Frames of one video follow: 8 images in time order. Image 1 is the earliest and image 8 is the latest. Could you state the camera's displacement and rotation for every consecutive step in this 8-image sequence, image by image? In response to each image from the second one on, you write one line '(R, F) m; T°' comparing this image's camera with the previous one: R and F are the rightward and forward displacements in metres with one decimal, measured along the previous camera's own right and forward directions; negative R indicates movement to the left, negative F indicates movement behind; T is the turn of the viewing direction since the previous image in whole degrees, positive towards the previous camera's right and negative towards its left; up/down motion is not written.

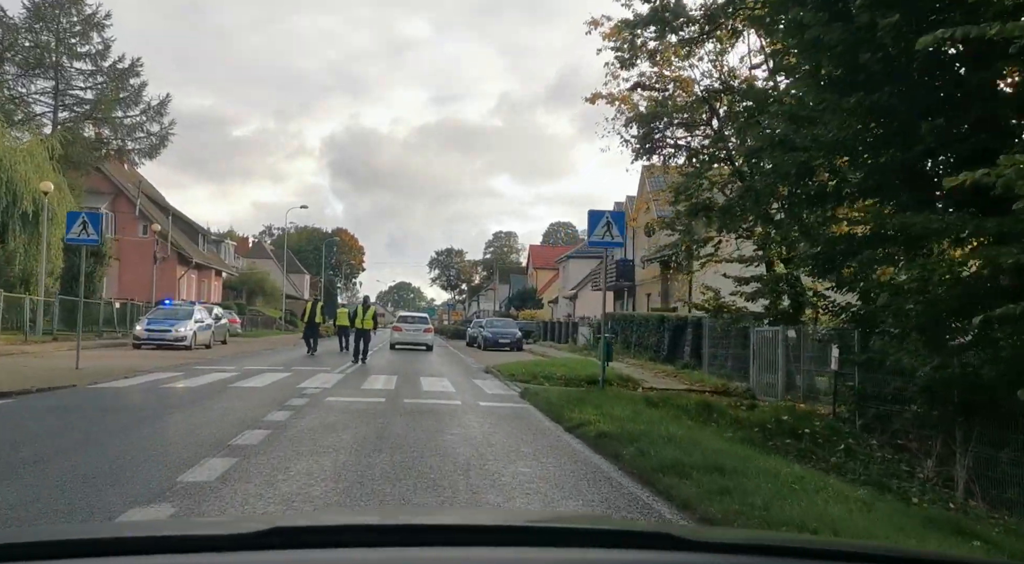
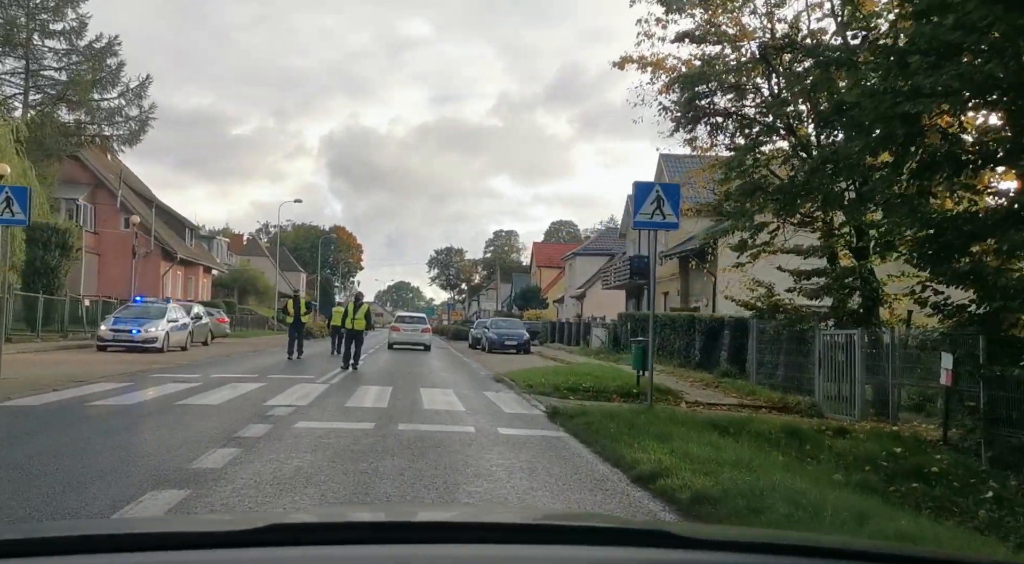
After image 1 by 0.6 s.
(-0.4, +2.7) m; 0°
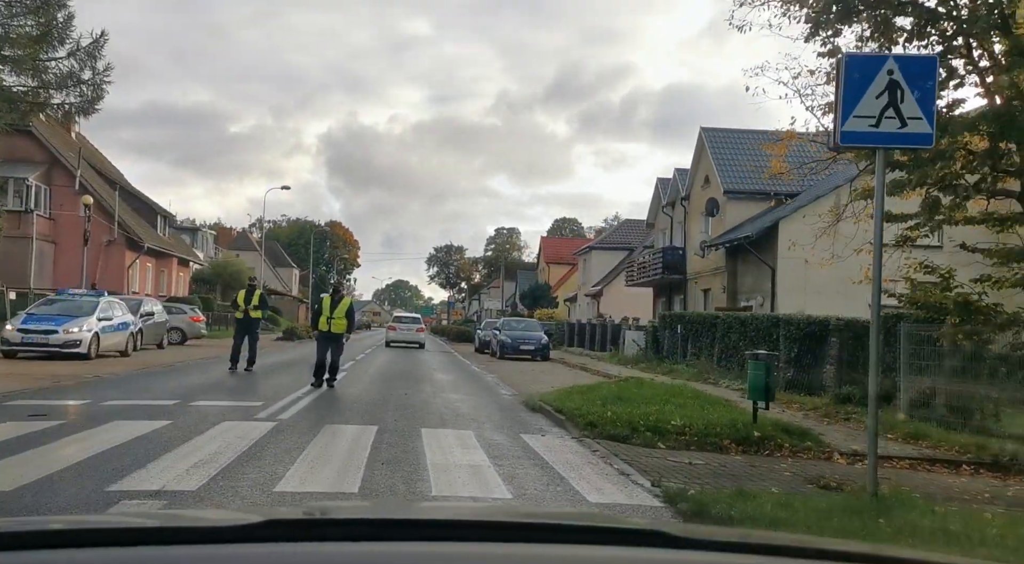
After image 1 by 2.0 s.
(-0.7, +5.1) m; 0°
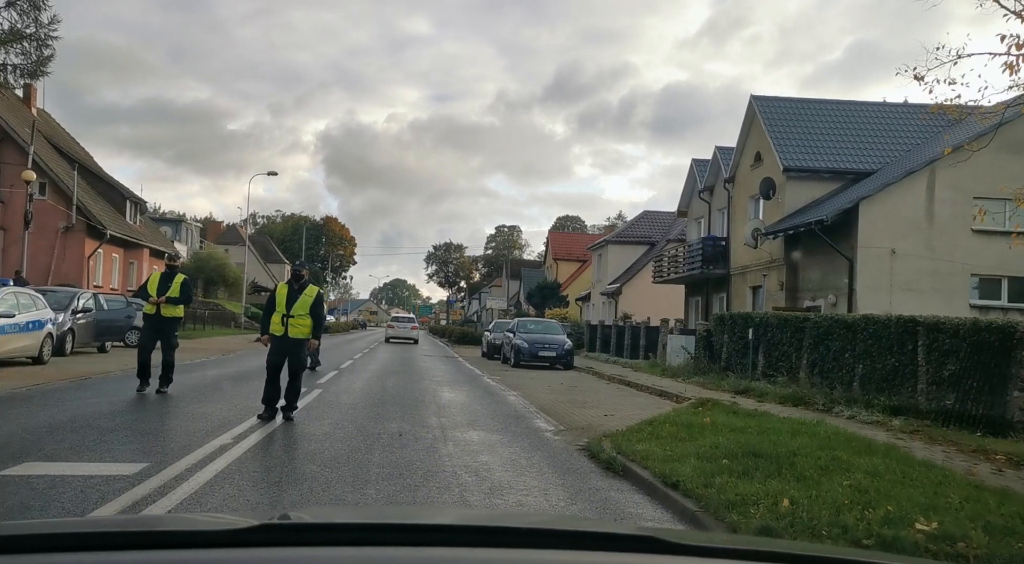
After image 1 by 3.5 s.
(-0.6, +4.6) m; 0°
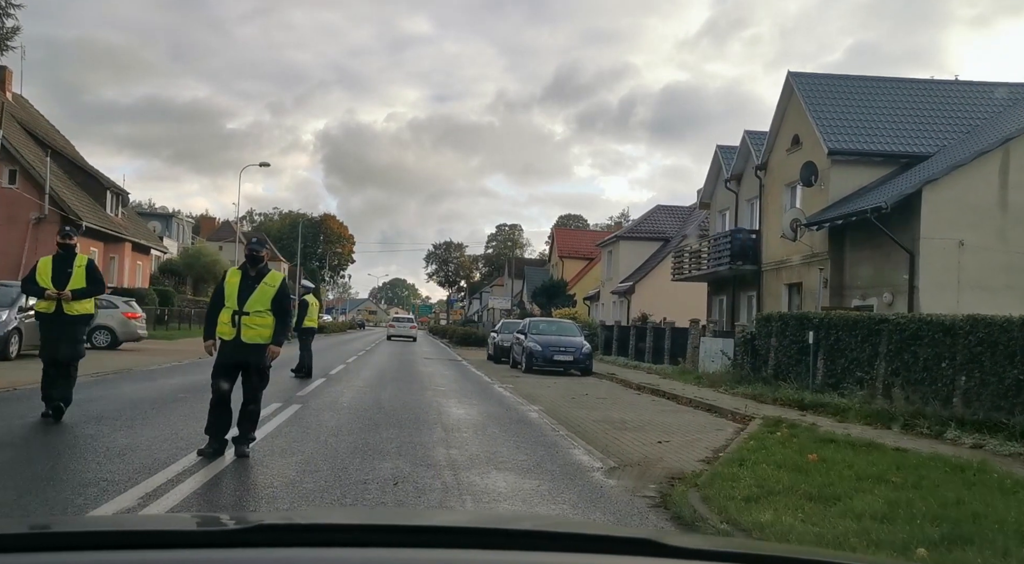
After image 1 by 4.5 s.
(-0.4, +2.6) m; 0°
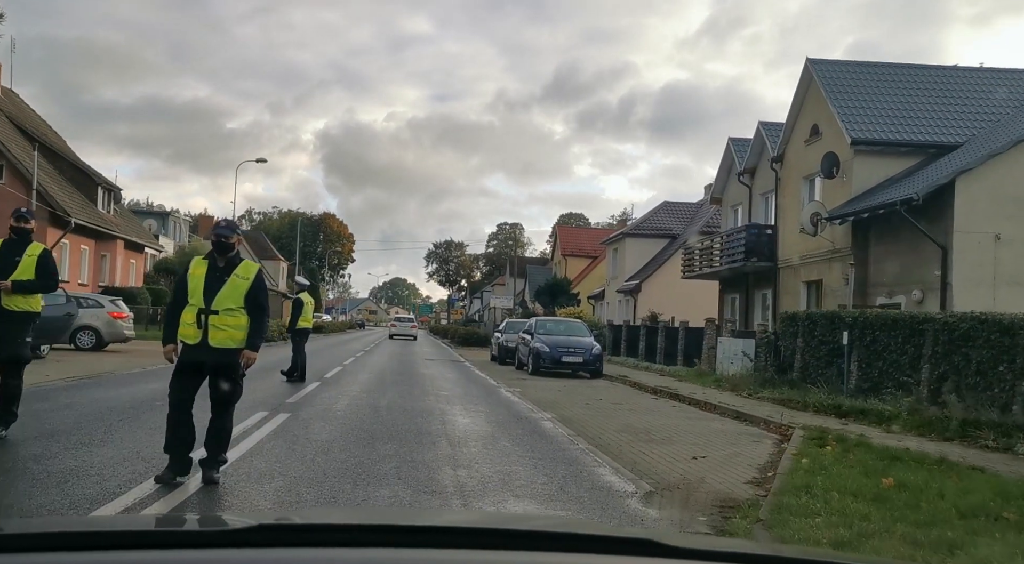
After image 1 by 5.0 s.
(-0.2, +1.1) m; 0°
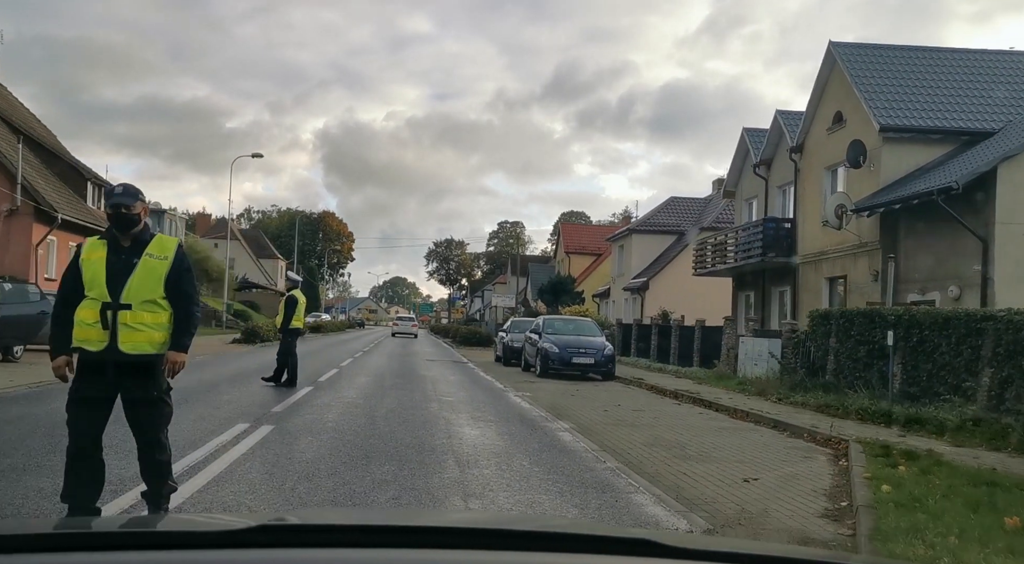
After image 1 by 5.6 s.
(-0.2, +1.2) m; 0°
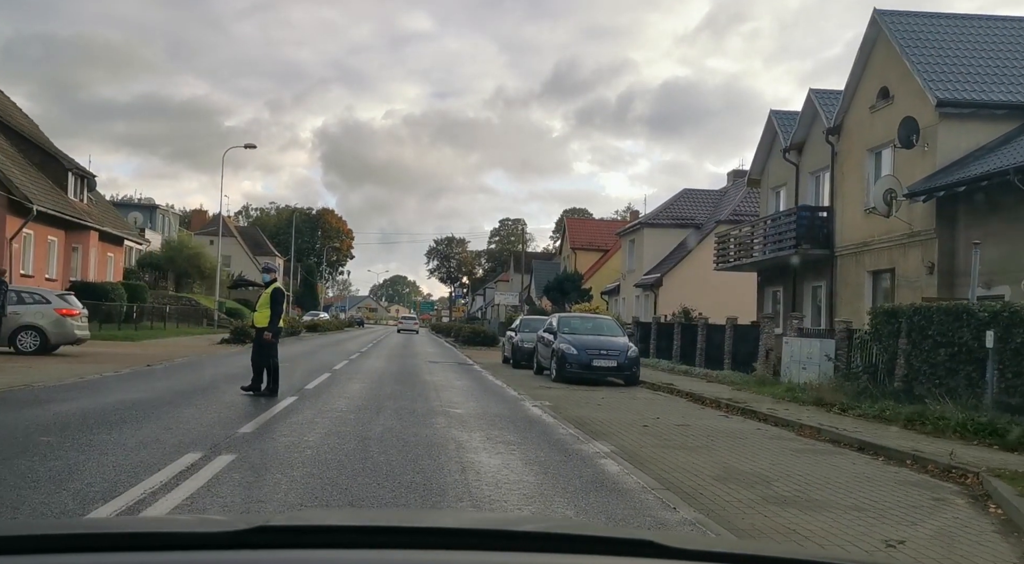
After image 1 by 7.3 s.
(-0.3, +2.0) m; 0°
